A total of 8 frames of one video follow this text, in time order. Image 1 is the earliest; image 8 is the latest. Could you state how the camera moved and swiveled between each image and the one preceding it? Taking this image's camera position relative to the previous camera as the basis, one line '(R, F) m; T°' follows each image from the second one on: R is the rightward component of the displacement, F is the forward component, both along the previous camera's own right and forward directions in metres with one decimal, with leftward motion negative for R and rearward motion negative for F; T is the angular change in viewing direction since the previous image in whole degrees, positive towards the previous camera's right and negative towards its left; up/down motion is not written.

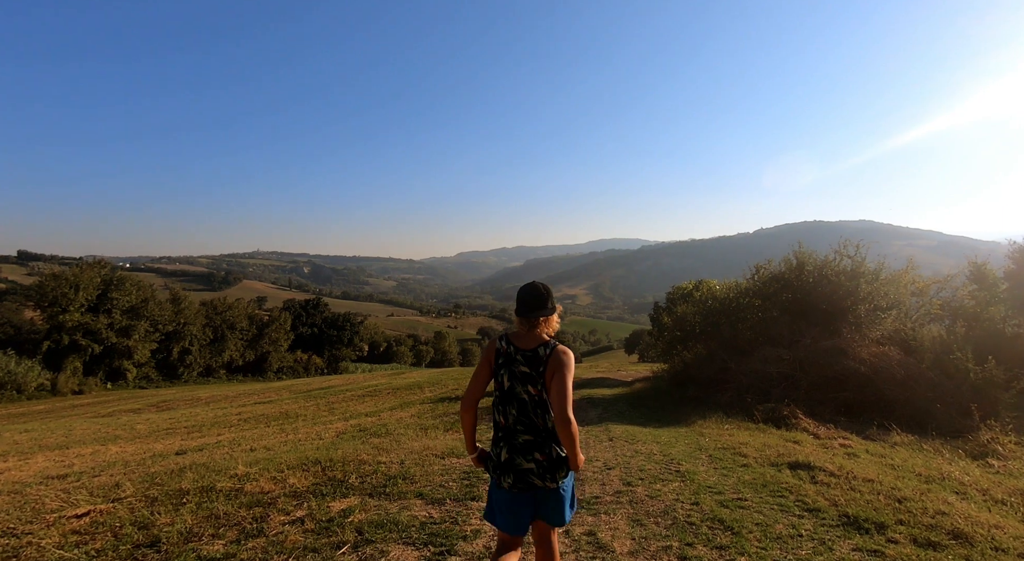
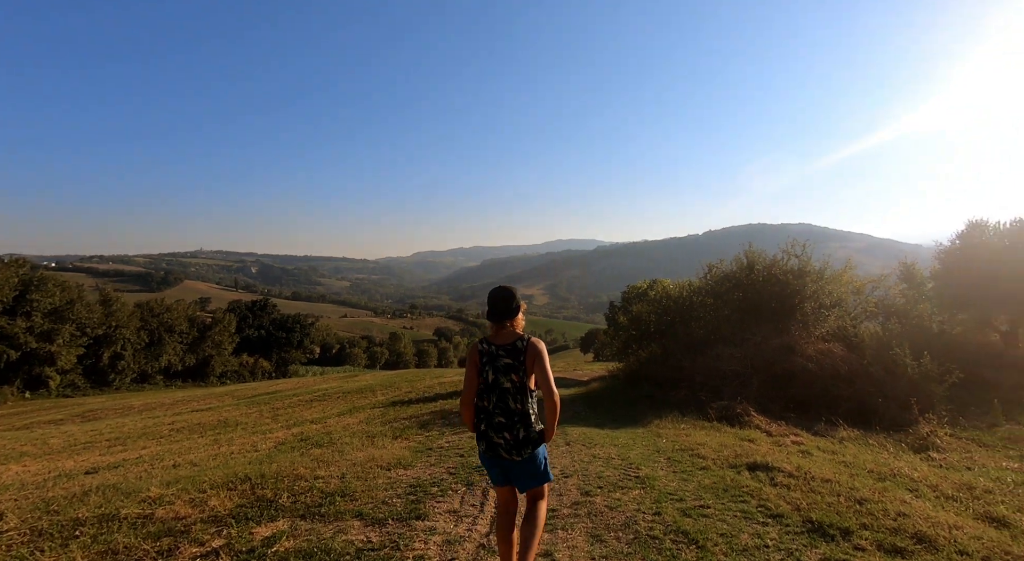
(0.0, +0.4) m; +5°
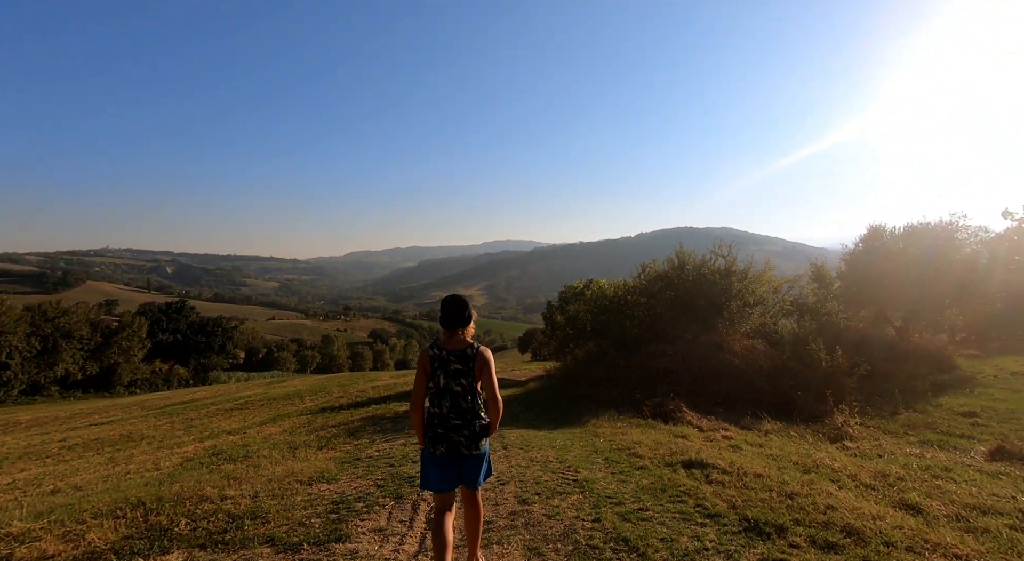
(0.0, +0.3) m; +7°
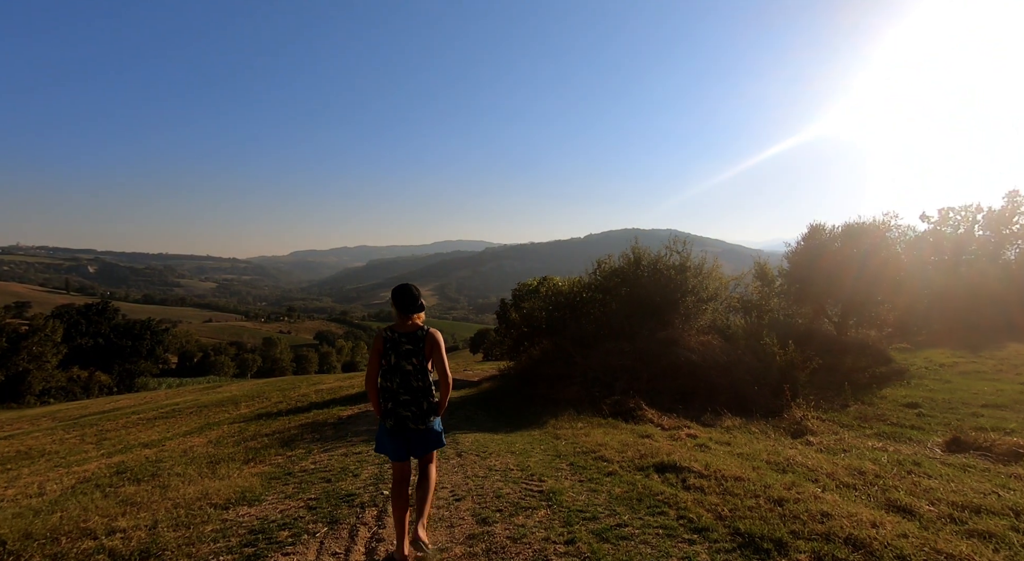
(-0.1, +0.7) m; +5°
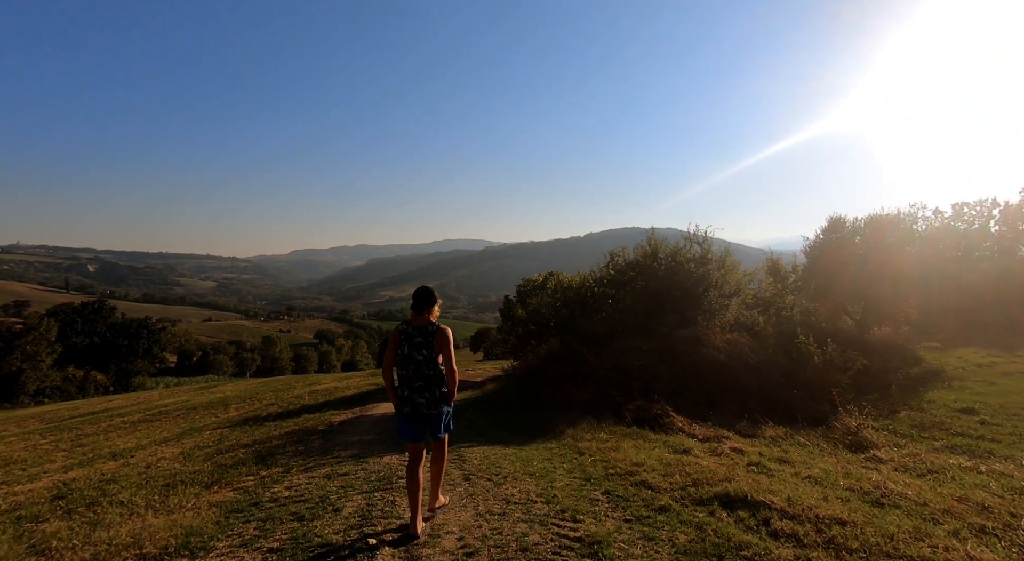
(-0.2, +1.4) m; 0°
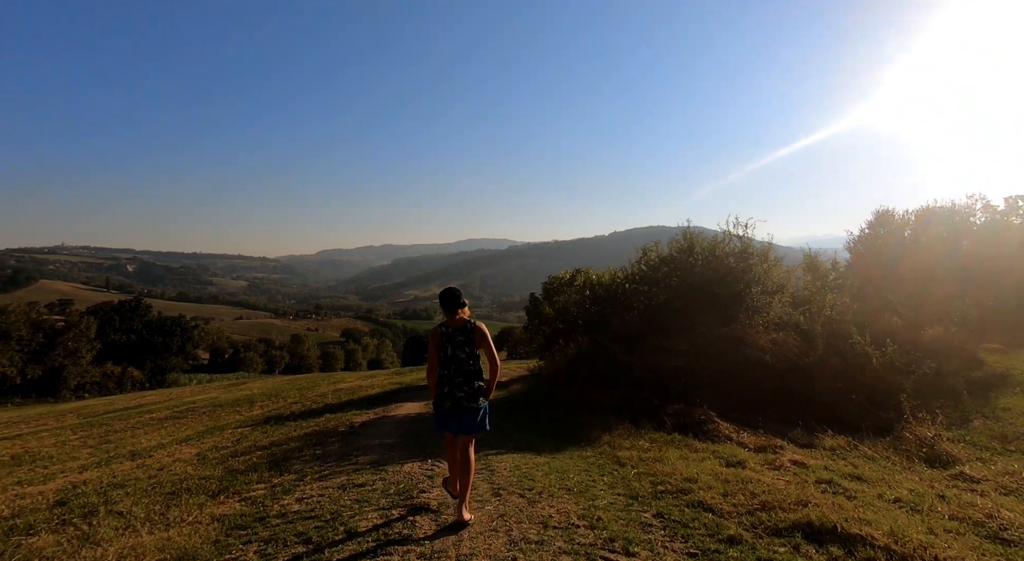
(-0.1, +0.7) m; -3°
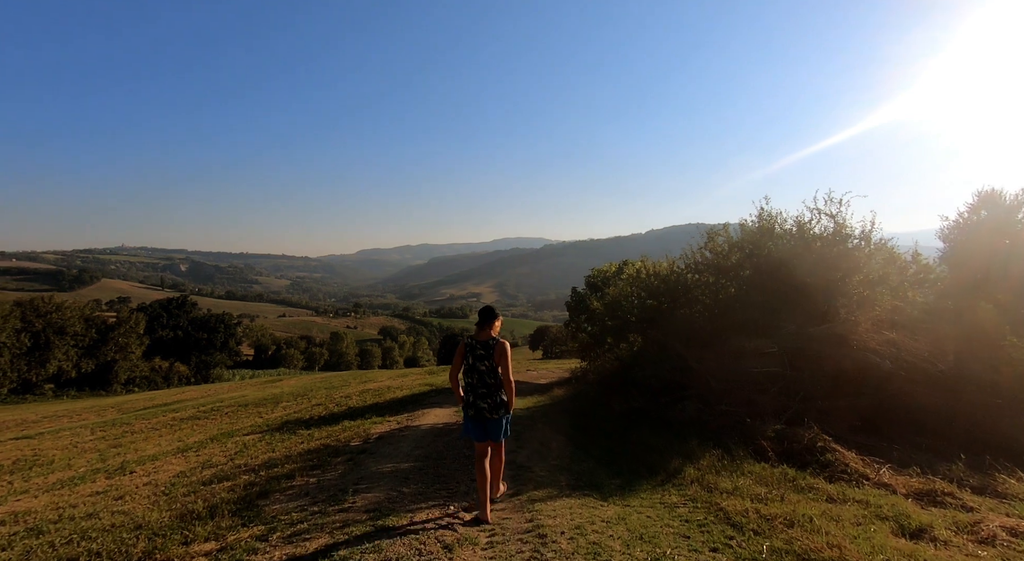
(-0.2, +2.3) m; -4°
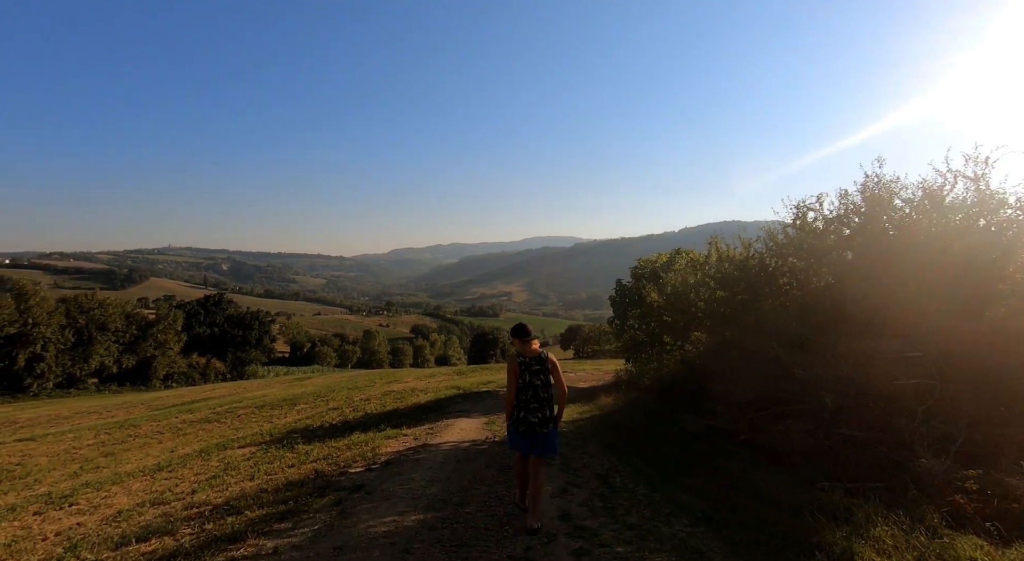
(-0.2, +2.6) m; -3°
